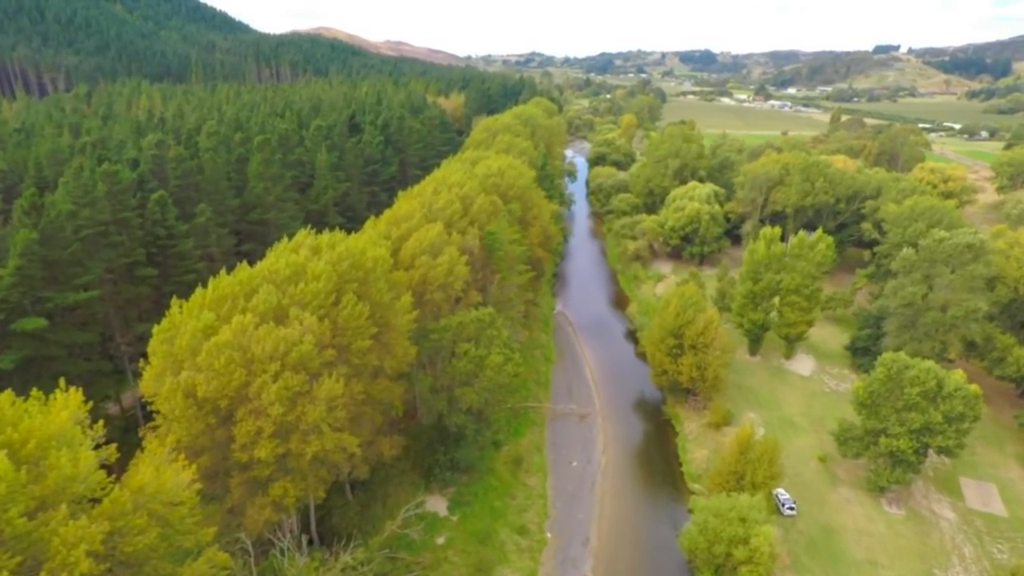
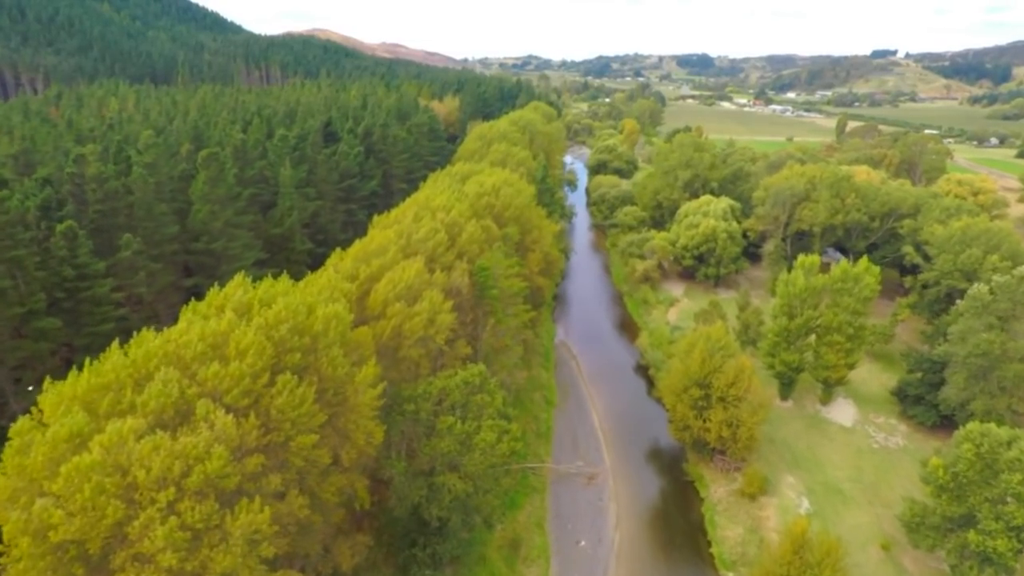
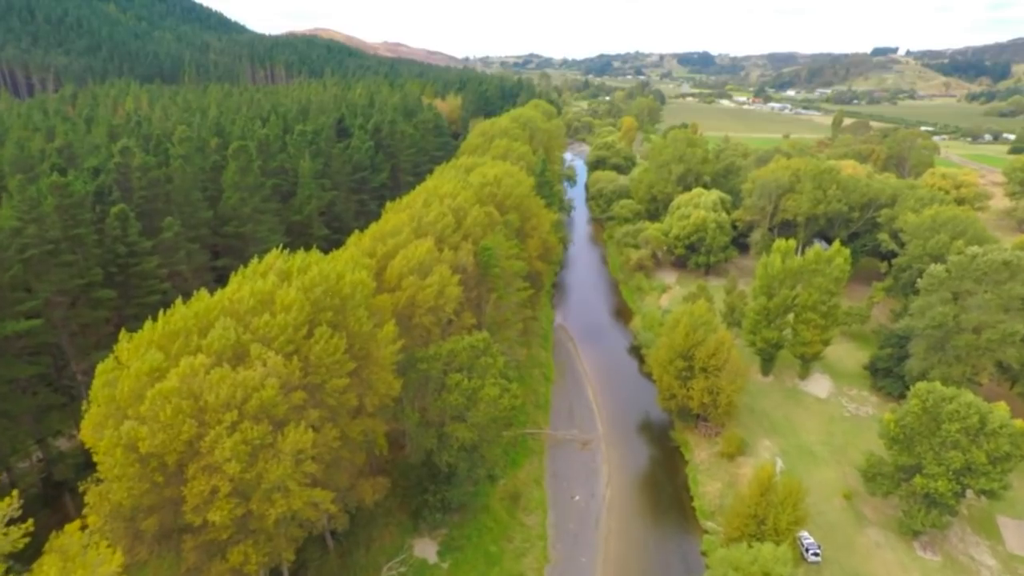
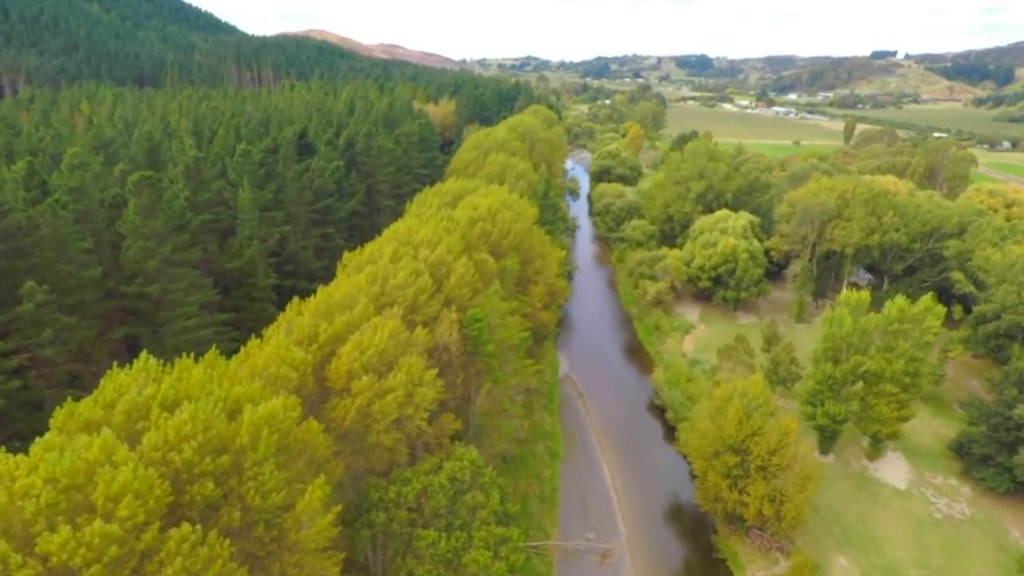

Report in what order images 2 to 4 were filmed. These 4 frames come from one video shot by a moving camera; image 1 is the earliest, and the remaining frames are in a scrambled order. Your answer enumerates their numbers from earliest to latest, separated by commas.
3, 2, 4
